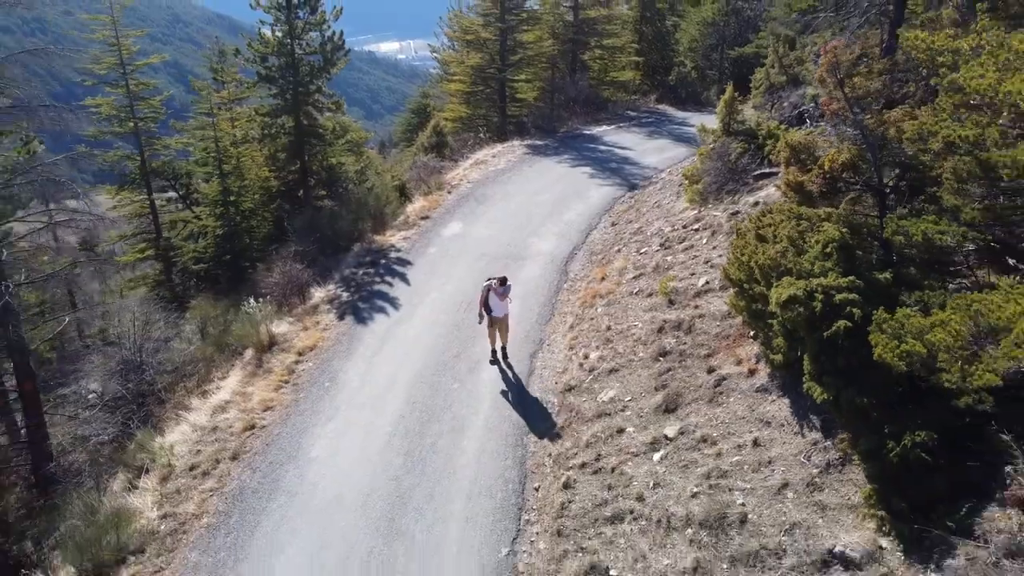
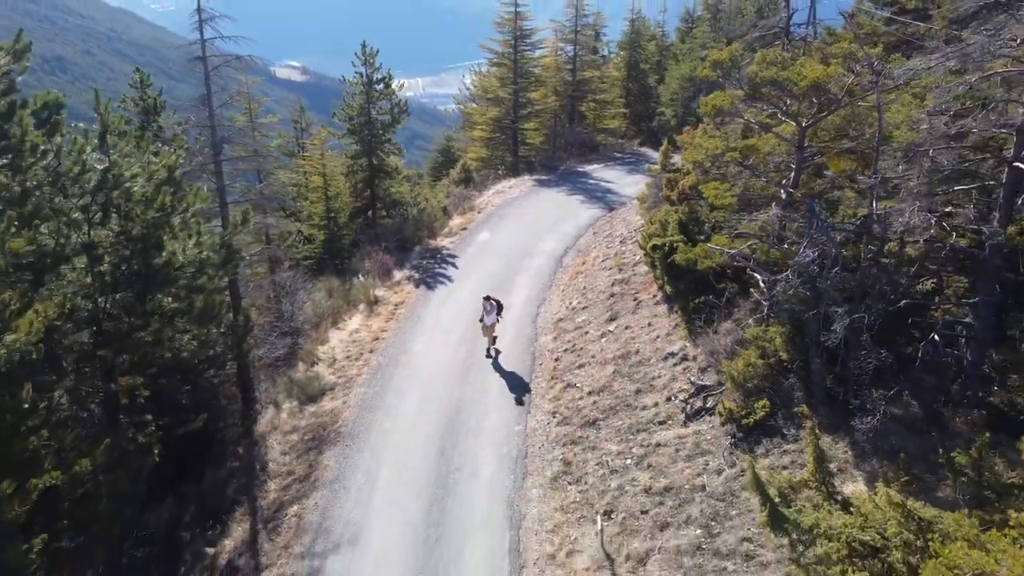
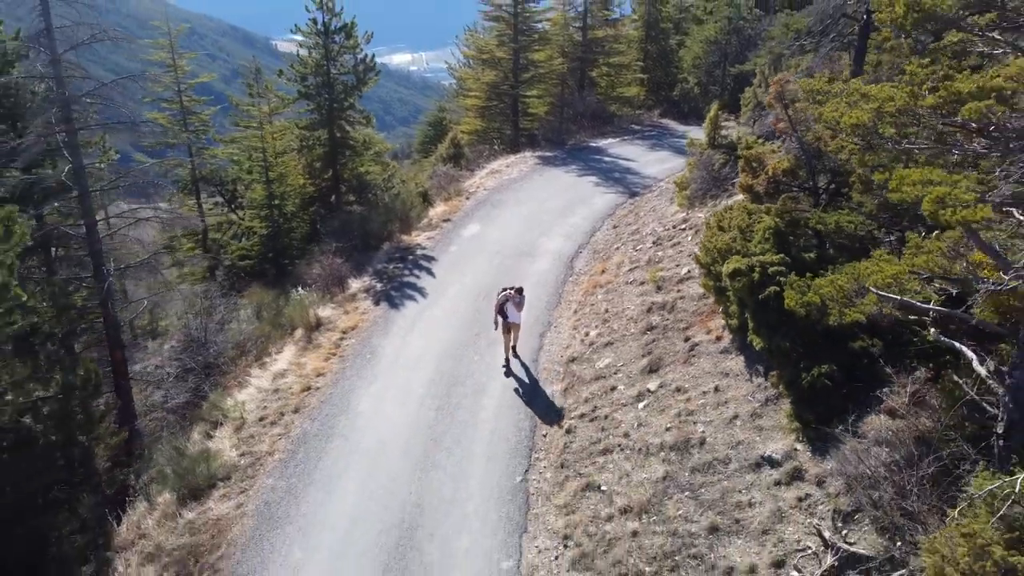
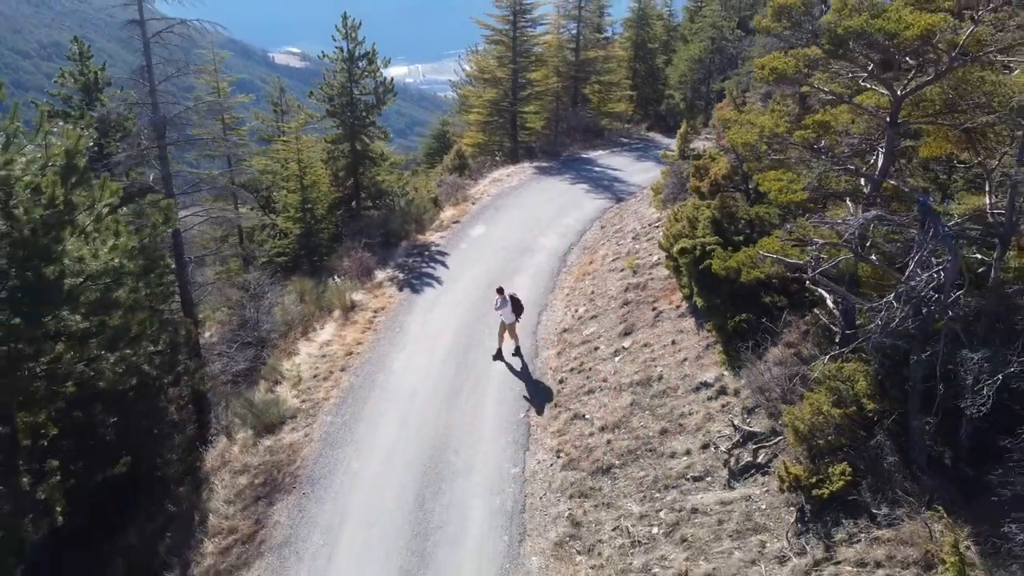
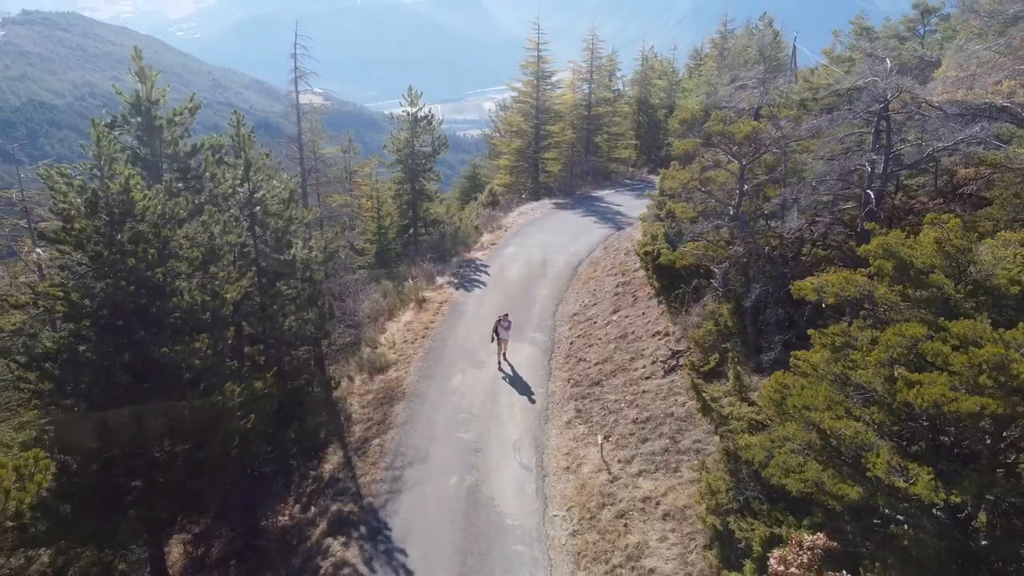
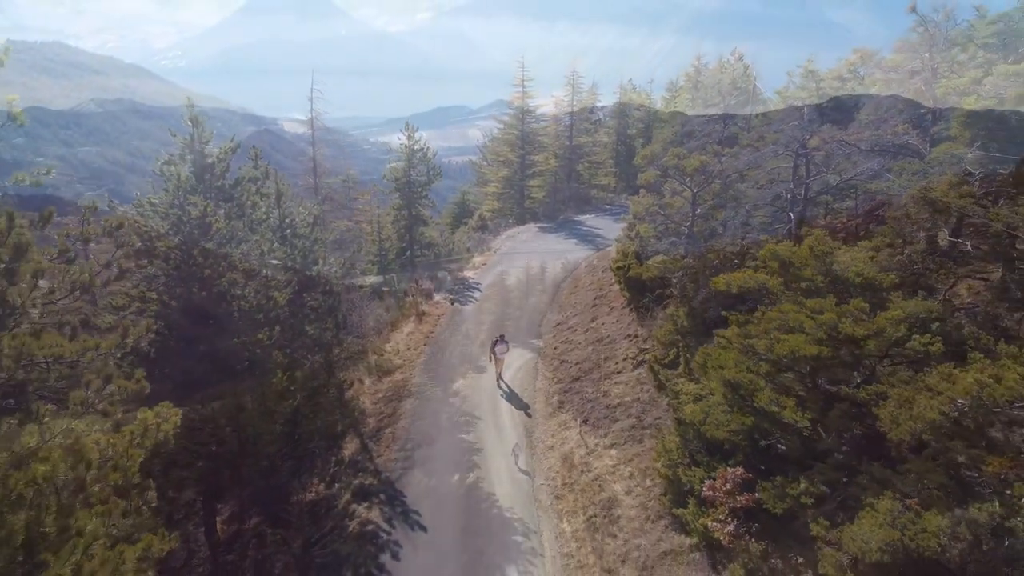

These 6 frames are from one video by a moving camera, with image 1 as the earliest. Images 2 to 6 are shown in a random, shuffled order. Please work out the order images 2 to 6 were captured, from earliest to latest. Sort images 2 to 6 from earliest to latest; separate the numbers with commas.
3, 4, 2, 5, 6
